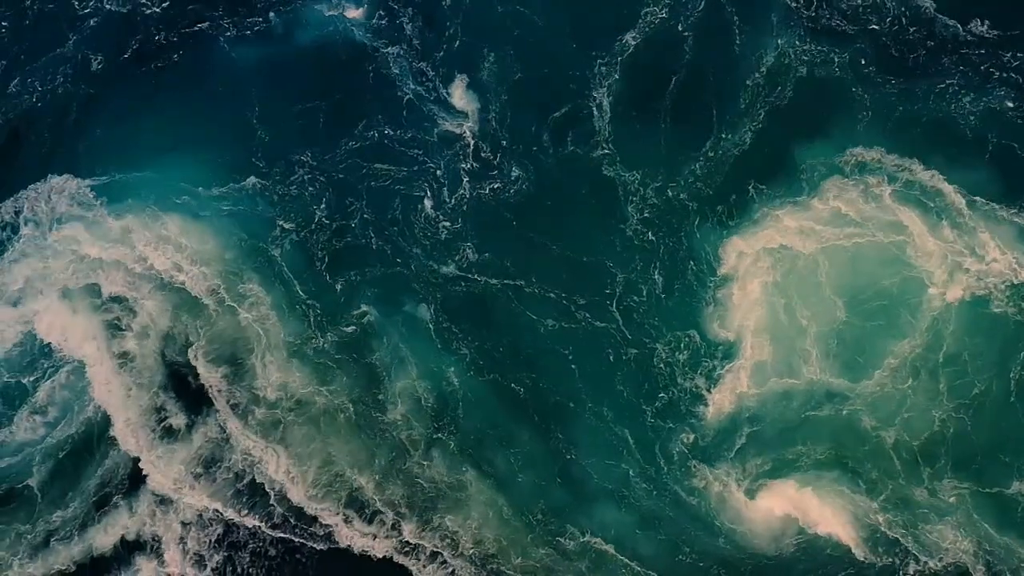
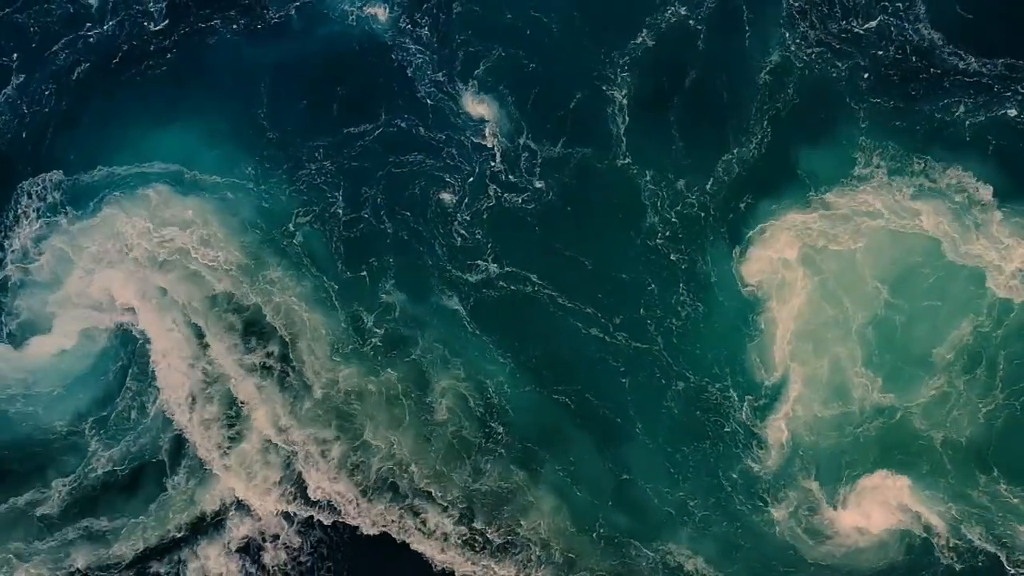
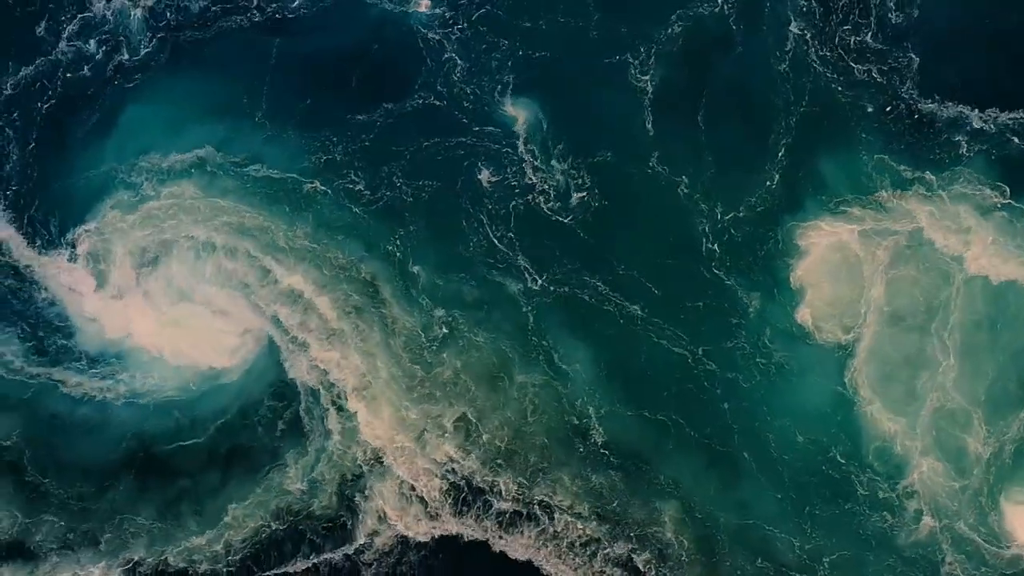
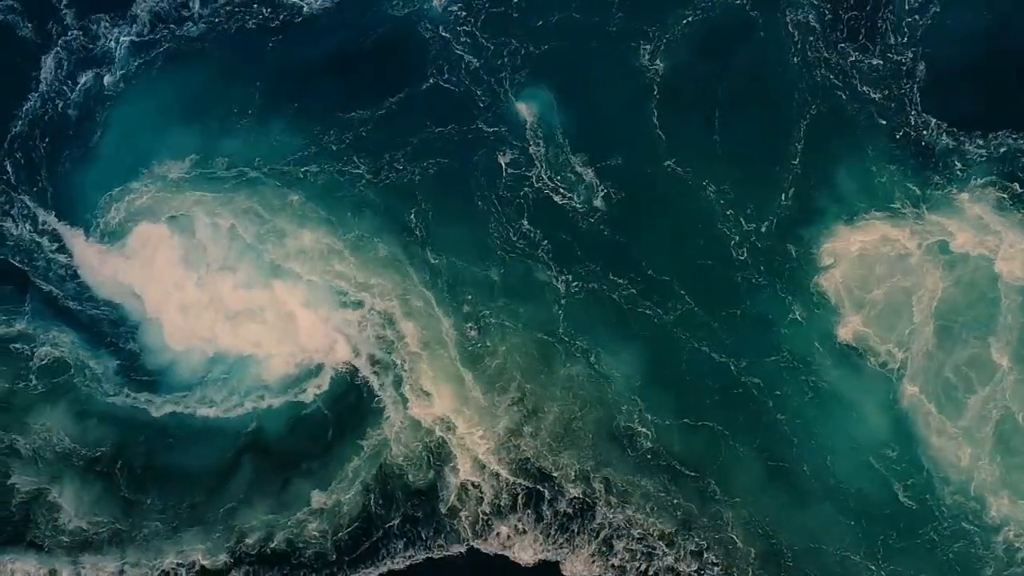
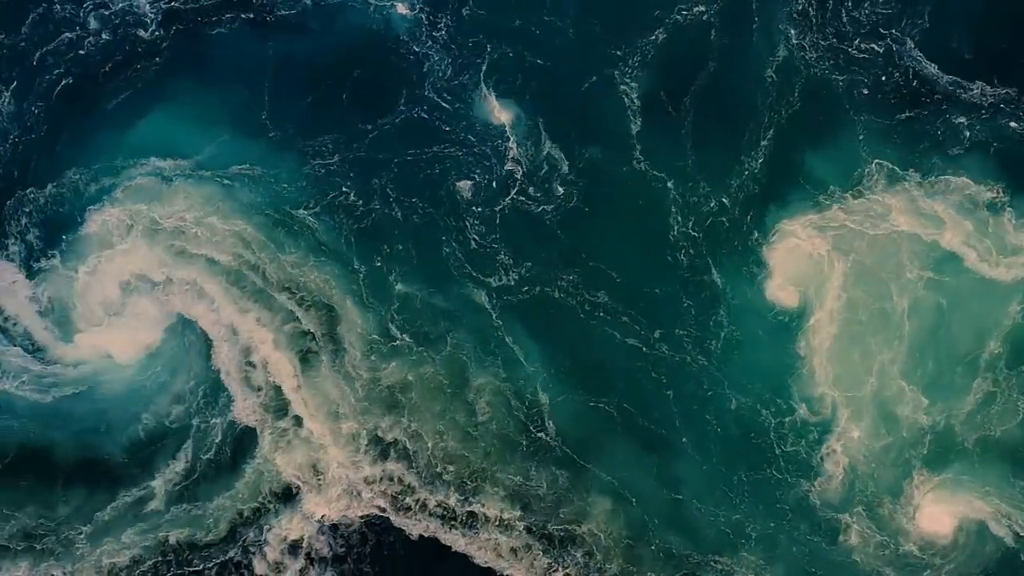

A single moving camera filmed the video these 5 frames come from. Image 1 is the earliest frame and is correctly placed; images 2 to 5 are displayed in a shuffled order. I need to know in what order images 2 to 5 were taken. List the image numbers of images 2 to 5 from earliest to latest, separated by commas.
2, 5, 3, 4
